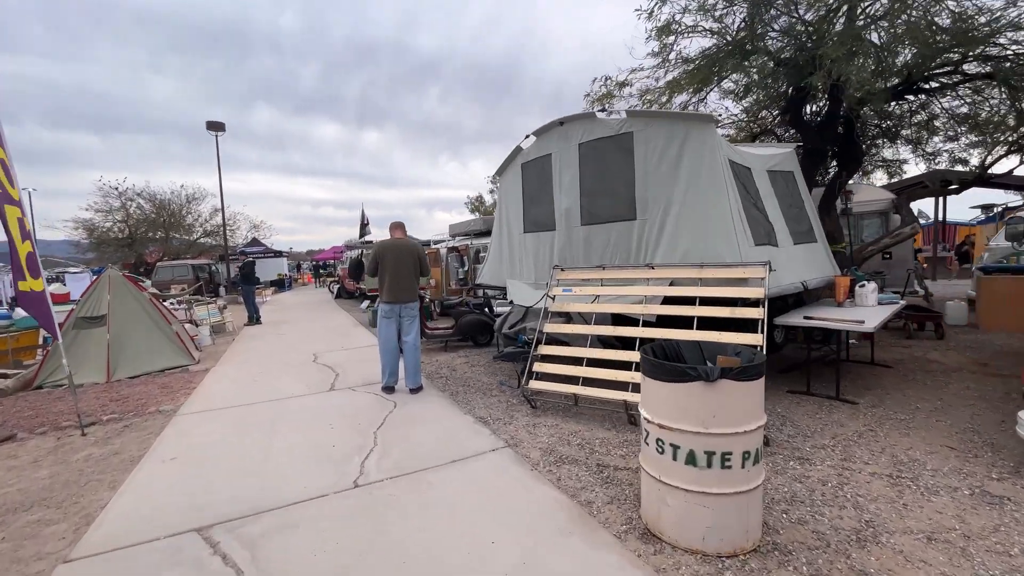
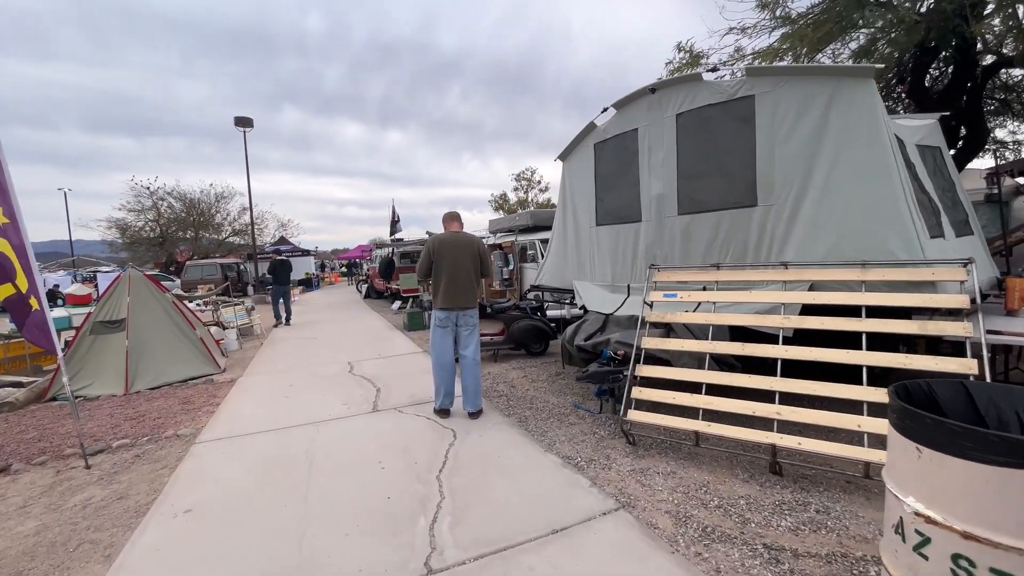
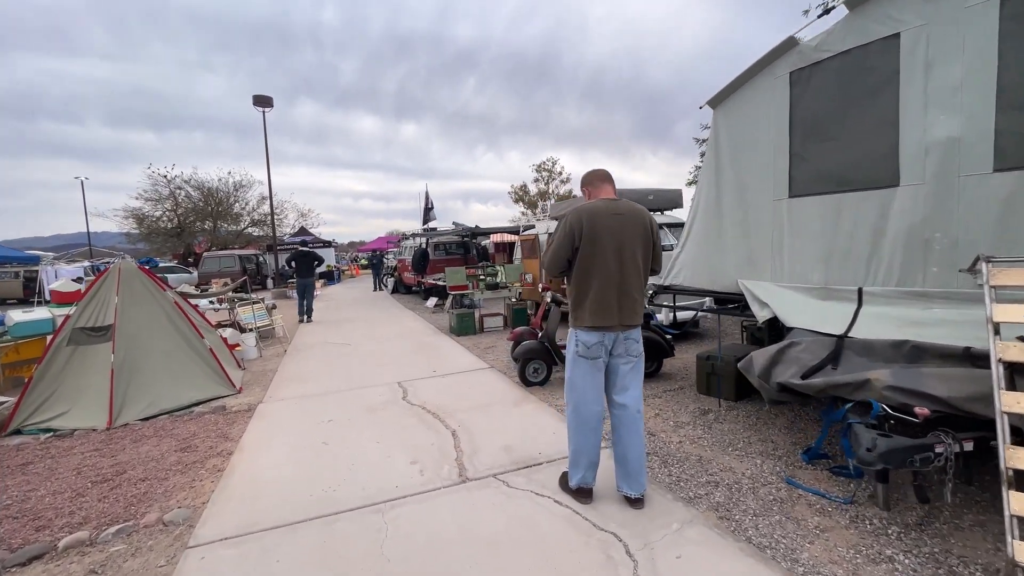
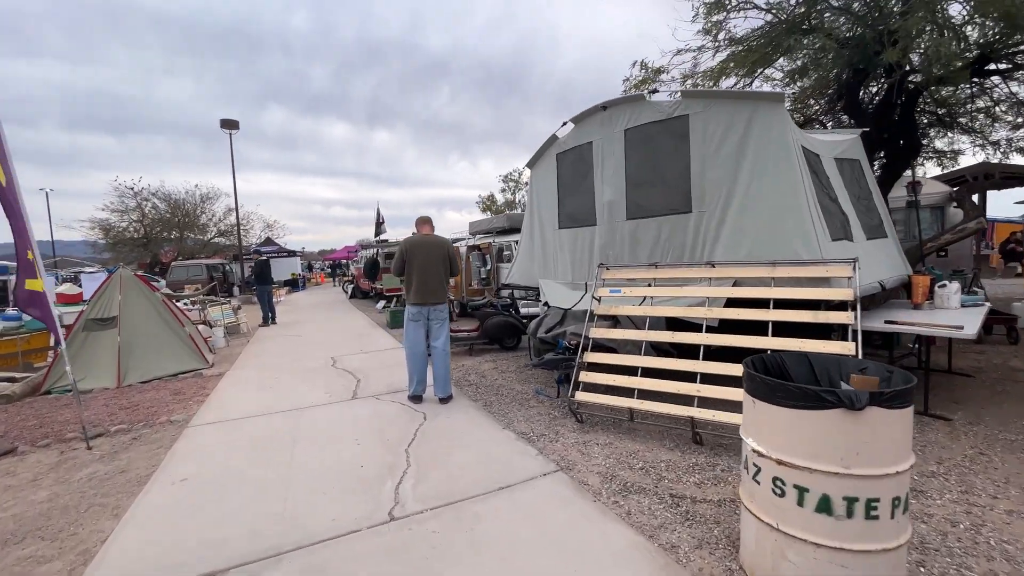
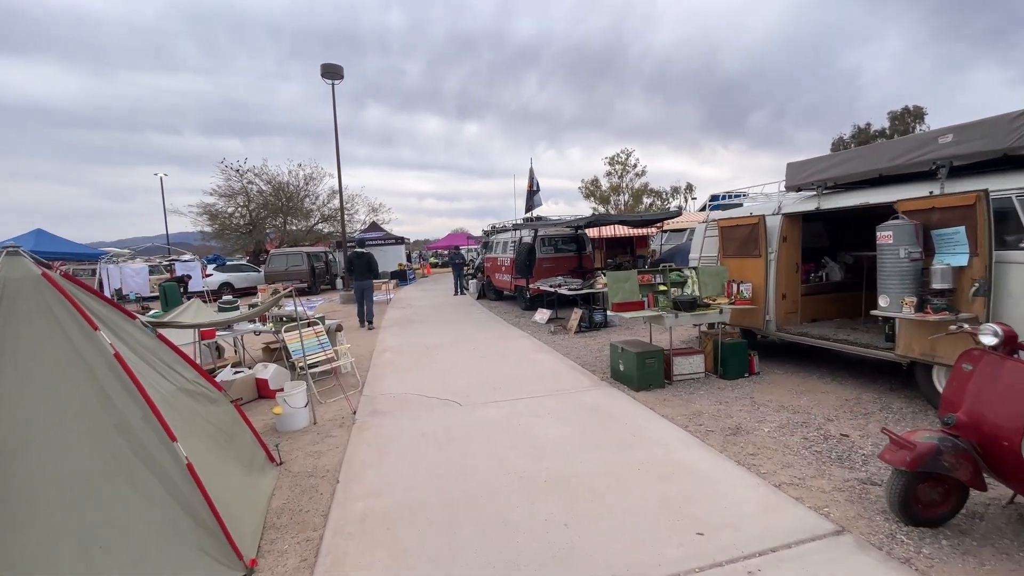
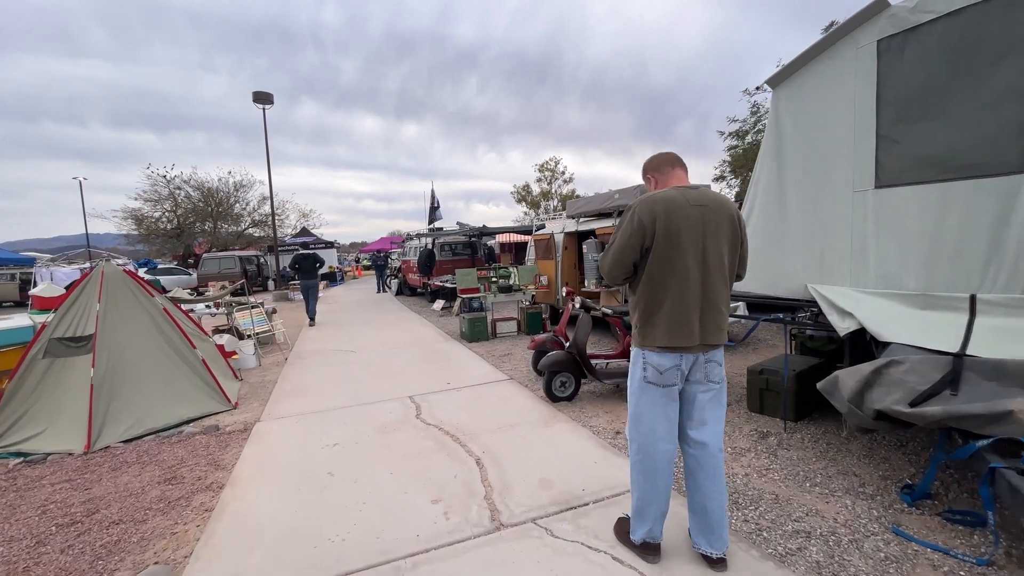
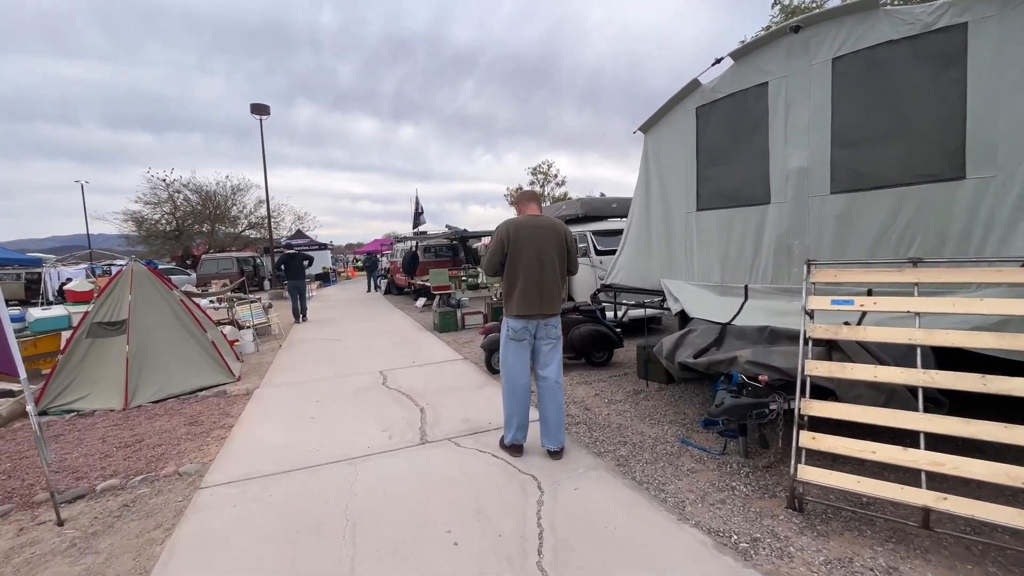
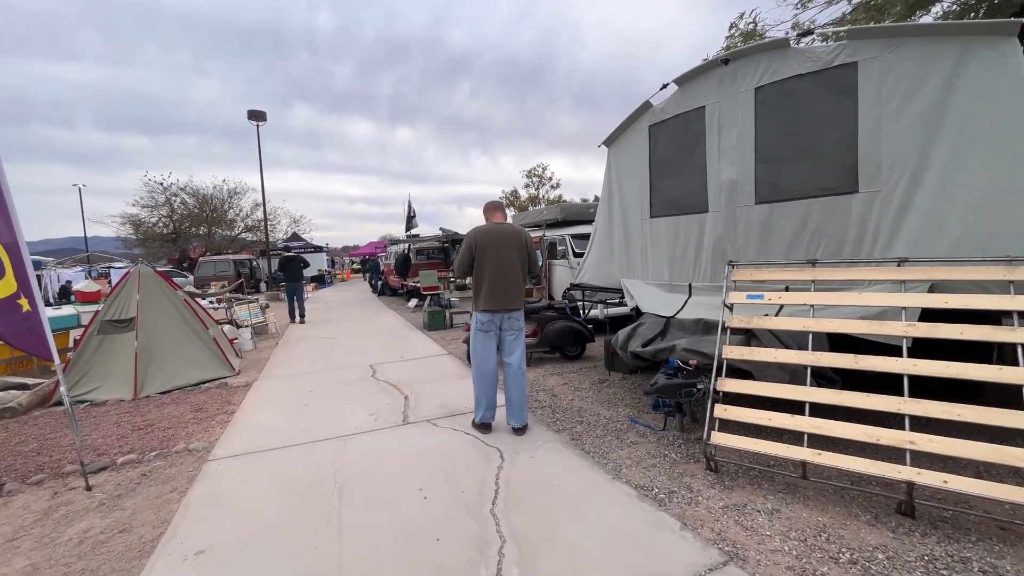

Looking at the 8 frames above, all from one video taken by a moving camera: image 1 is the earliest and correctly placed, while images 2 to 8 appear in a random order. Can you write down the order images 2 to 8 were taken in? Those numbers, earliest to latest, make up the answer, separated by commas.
4, 2, 8, 7, 3, 6, 5
